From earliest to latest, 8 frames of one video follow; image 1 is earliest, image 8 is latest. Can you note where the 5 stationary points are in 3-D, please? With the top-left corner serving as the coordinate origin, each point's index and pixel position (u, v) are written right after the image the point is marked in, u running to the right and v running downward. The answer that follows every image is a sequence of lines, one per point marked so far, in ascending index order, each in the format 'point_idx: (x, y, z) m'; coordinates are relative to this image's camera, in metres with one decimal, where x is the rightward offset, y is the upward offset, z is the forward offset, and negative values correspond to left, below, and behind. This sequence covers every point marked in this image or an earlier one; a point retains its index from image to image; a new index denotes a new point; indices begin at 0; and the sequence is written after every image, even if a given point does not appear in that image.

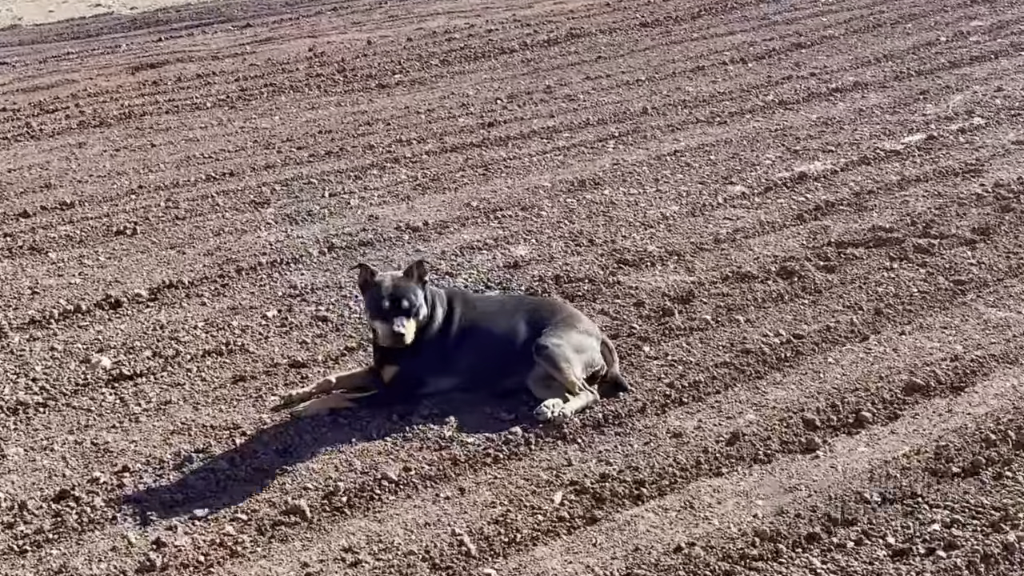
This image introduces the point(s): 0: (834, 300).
0: (+2.5, -0.1, +9.2) m
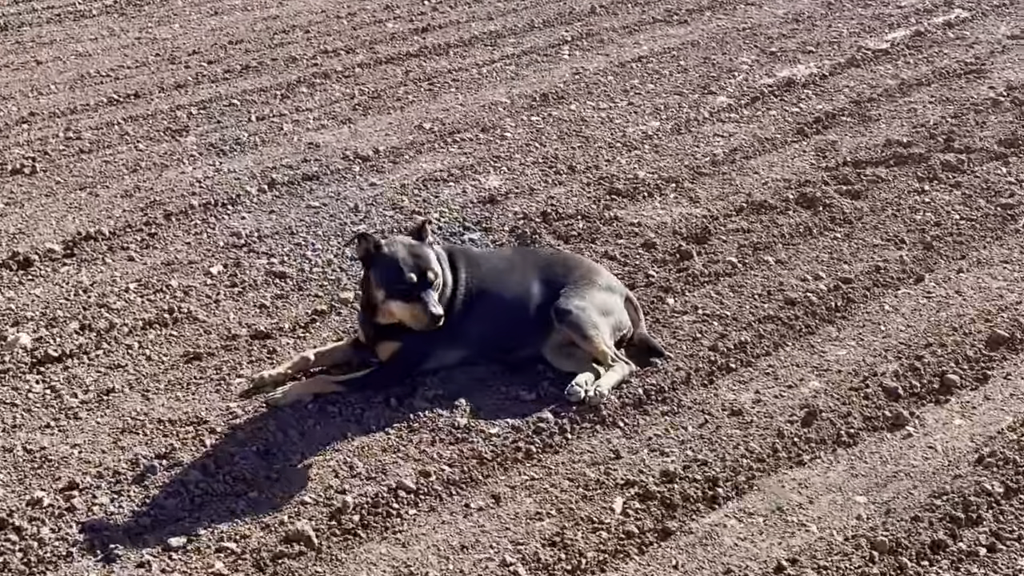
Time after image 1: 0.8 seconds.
0: (+2.5, +0.4, +8.2) m
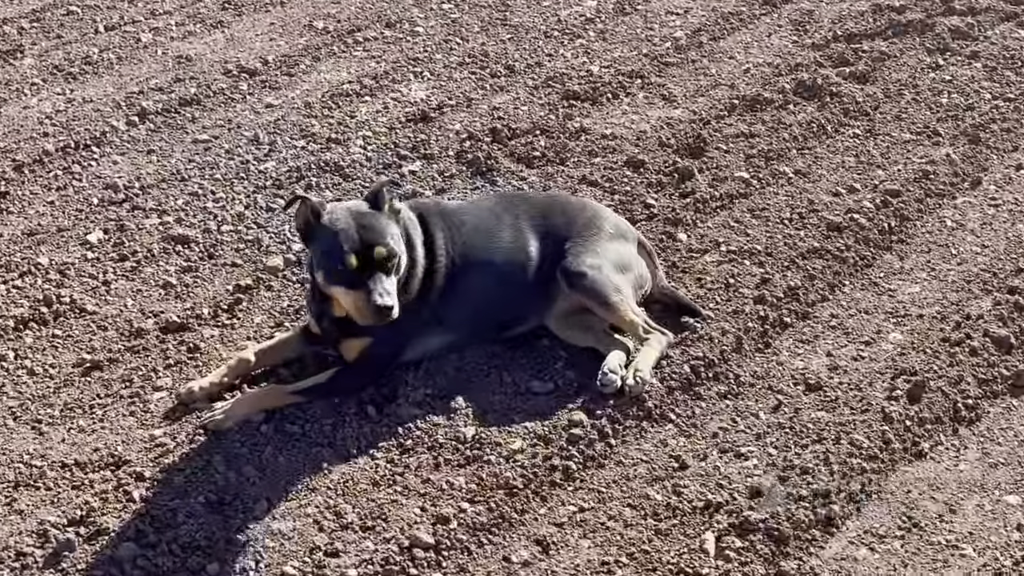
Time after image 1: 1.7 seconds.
0: (+2.2, +0.9, +6.9) m
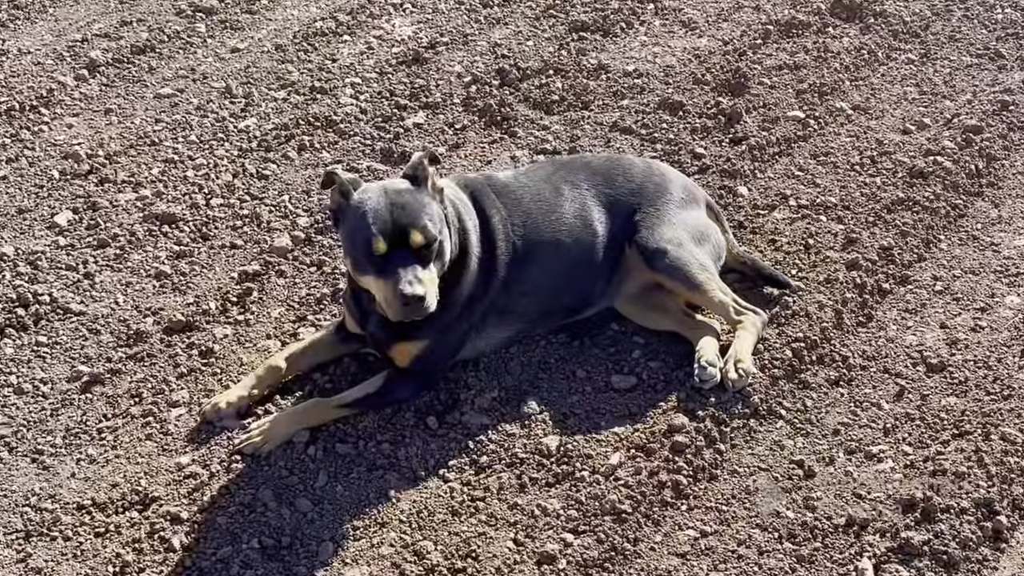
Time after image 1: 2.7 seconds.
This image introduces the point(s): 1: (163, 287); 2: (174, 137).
0: (+2.3, +1.2, +6.3) m
1: (-1.6, 0.0, +5.6) m
2: (-1.8, +0.8, +6.5) m
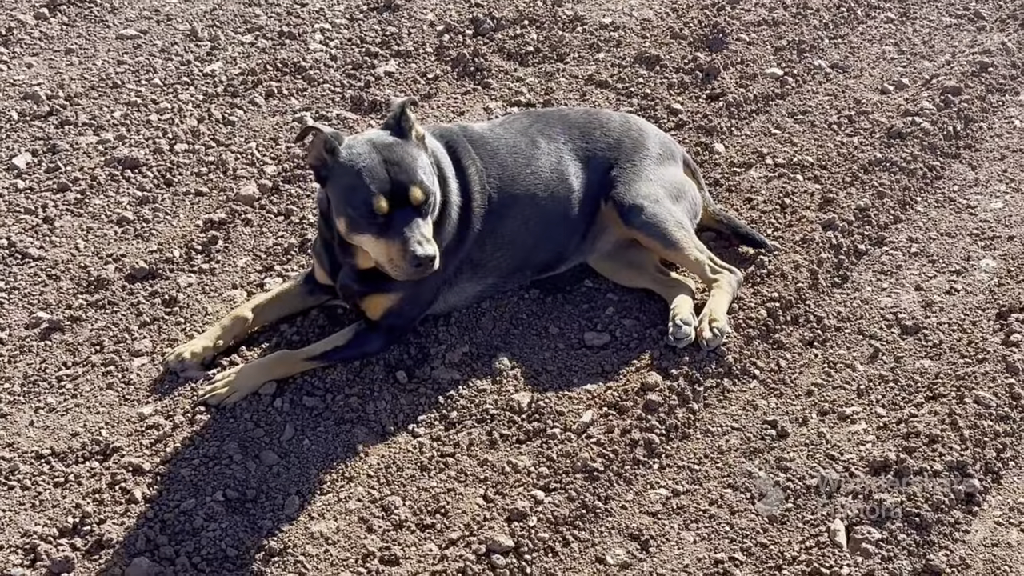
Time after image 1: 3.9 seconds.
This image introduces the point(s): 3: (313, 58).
0: (+2.2, +1.4, +6.3) m
1: (-1.7, +0.2, +5.5) m
2: (-2.0, +1.1, +6.4) m
3: (-1.1, +1.2, +6.5) m
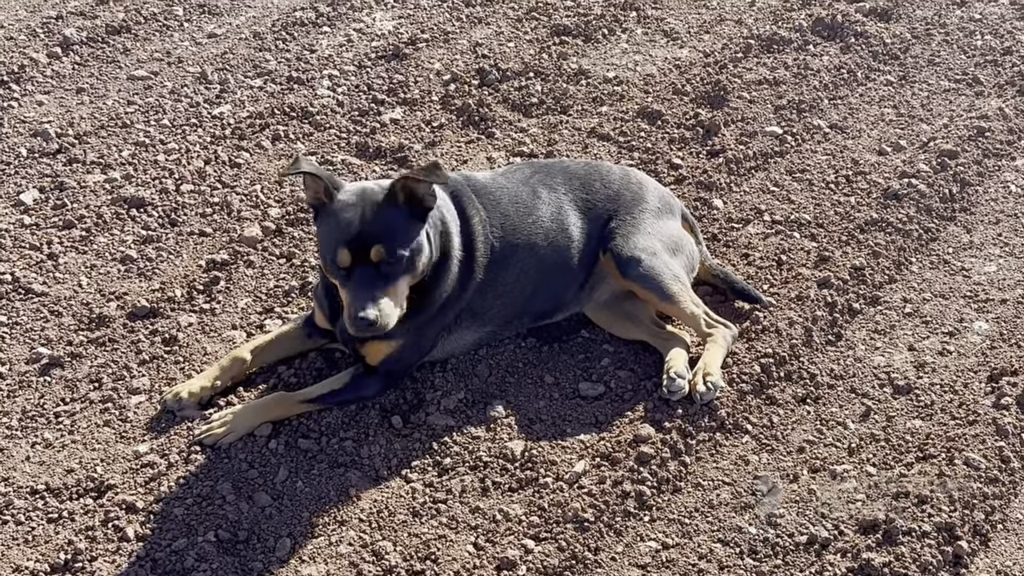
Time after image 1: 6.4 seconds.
0: (+2.2, +1.1, +6.4) m
1: (-1.7, +0.1, +5.5) m
2: (-1.9, +0.9, +6.5) m
3: (-1.0, +1.0, +6.6) m
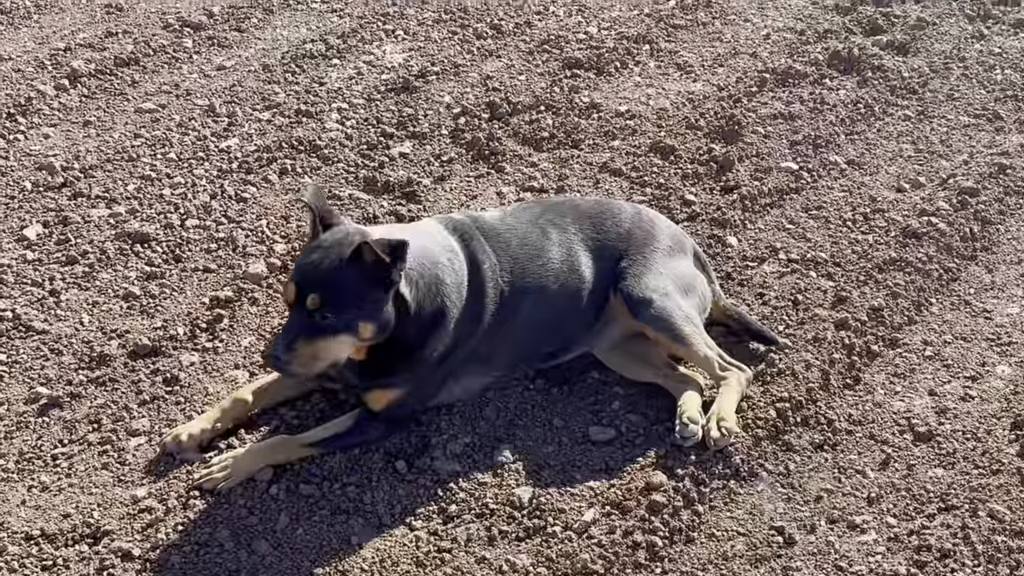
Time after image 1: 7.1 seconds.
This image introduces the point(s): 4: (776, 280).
0: (+2.2, +0.9, +6.2) m
1: (-1.7, -0.1, +5.4) m
2: (-1.9, +0.7, +6.4) m
3: (-1.0, +0.8, +6.5) m
4: (+1.1, 0.0, +5.2) m
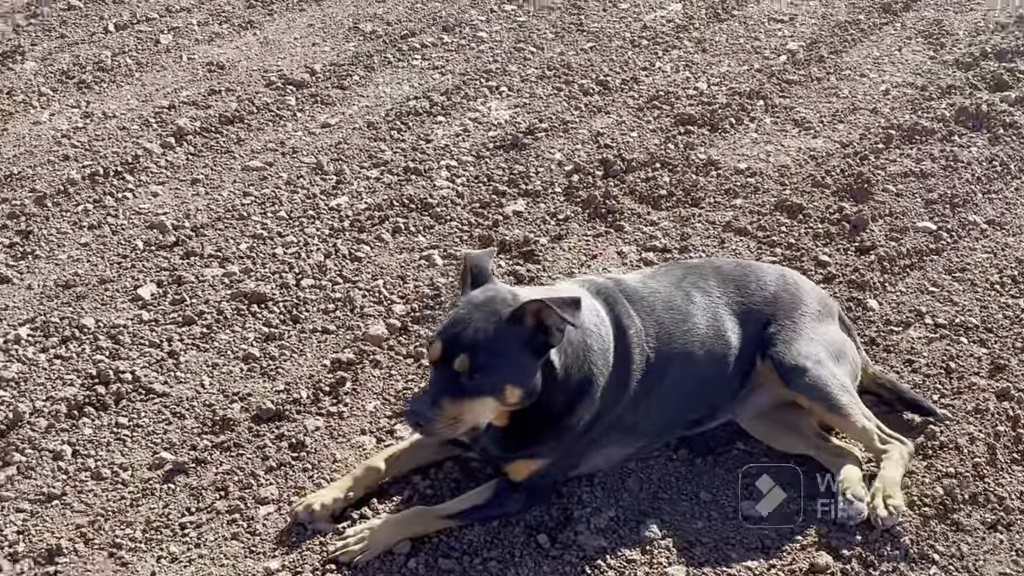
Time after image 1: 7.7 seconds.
0: (+2.8, +0.6, +6.0) m
1: (-1.1, -0.4, +5.3) m
2: (-1.3, +0.4, +6.3) m
3: (-0.4, +0.5, +6.4) m
4: (+1.7, -0.2, +4.9) m
